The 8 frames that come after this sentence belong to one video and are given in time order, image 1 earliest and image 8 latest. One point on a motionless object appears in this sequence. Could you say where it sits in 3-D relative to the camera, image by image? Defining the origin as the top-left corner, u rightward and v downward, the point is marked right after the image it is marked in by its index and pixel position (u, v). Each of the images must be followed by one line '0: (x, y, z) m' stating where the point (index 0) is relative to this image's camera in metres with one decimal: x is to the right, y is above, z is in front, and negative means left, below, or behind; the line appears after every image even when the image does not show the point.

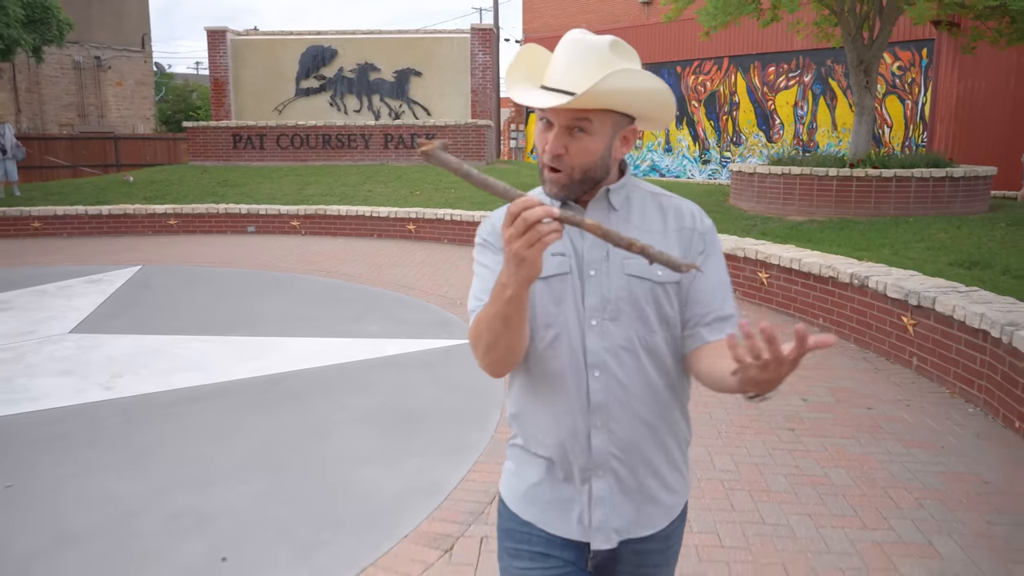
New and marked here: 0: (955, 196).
0: (+8.0, +1.7, +12.8) m
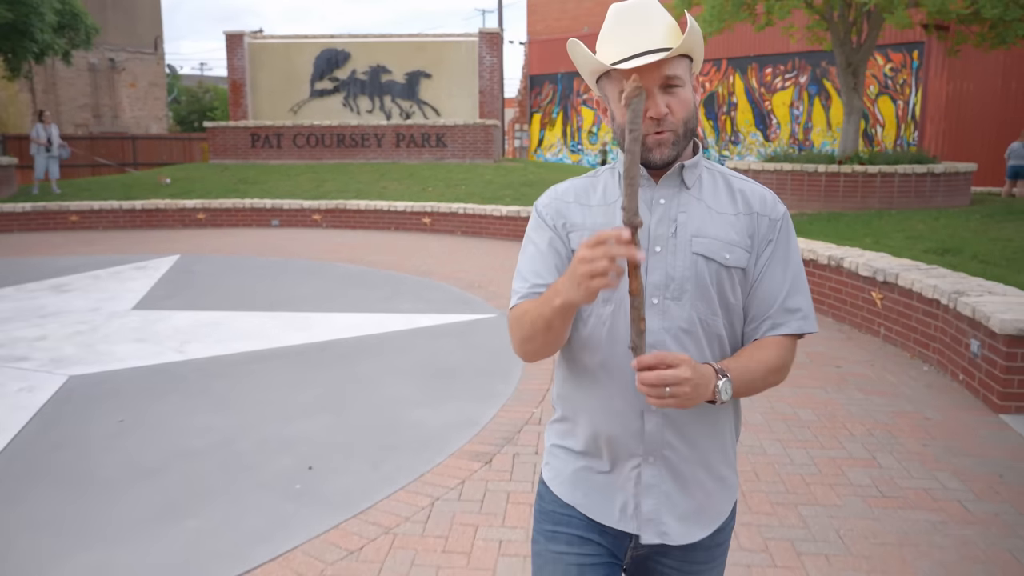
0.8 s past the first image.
0: (+8.2, +1.9, +13.7) m
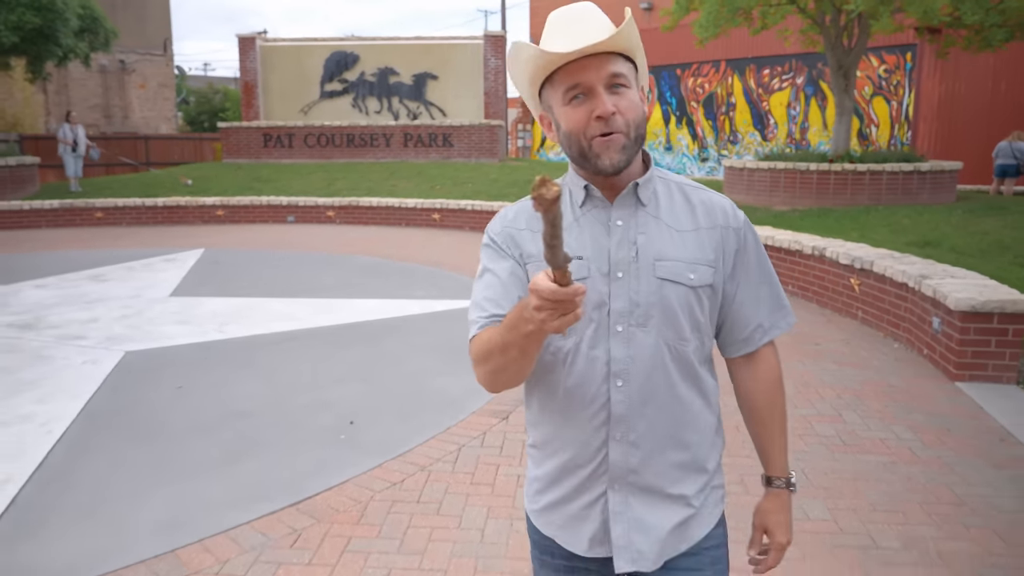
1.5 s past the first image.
0: (+8.3, +2.1, +14.4) m
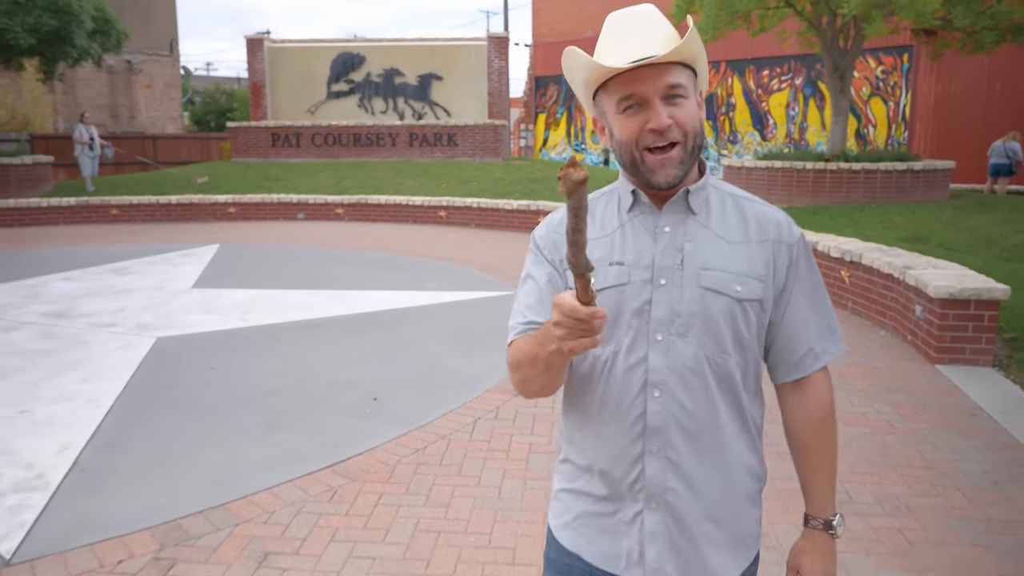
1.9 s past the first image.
0: (+8.4, +2.1, +14.8) m
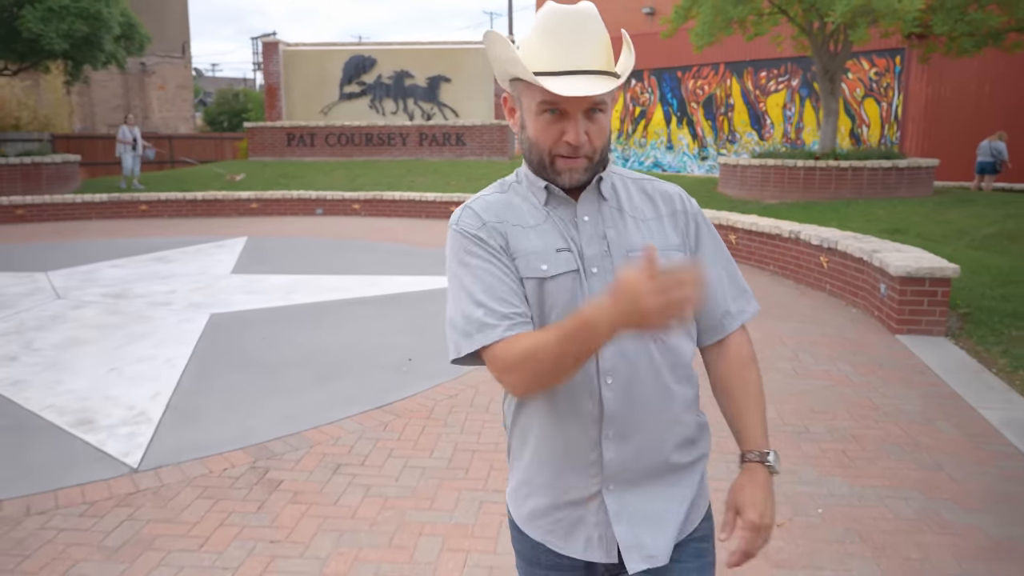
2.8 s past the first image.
0: (+8.6, +2.4, +15.7) m
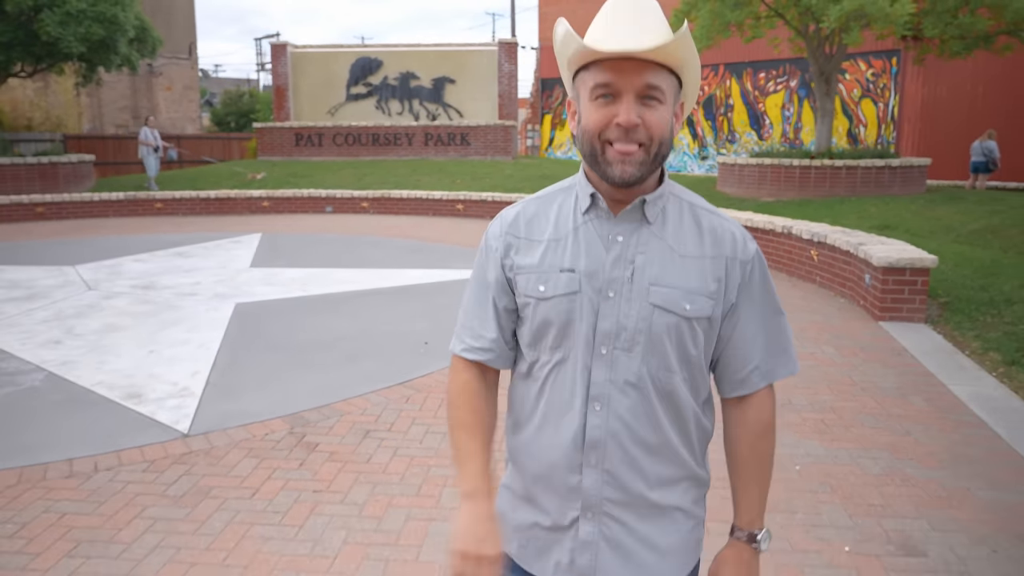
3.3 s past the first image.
0: (+8.7, +2.5, +16.2) m
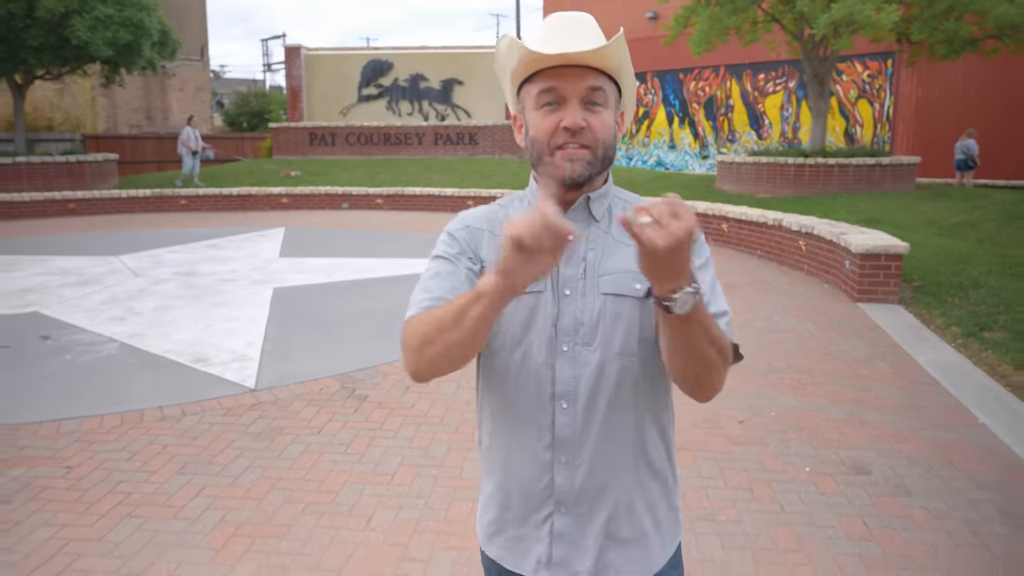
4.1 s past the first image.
0: (+8.9, +2.6, +17.0) m
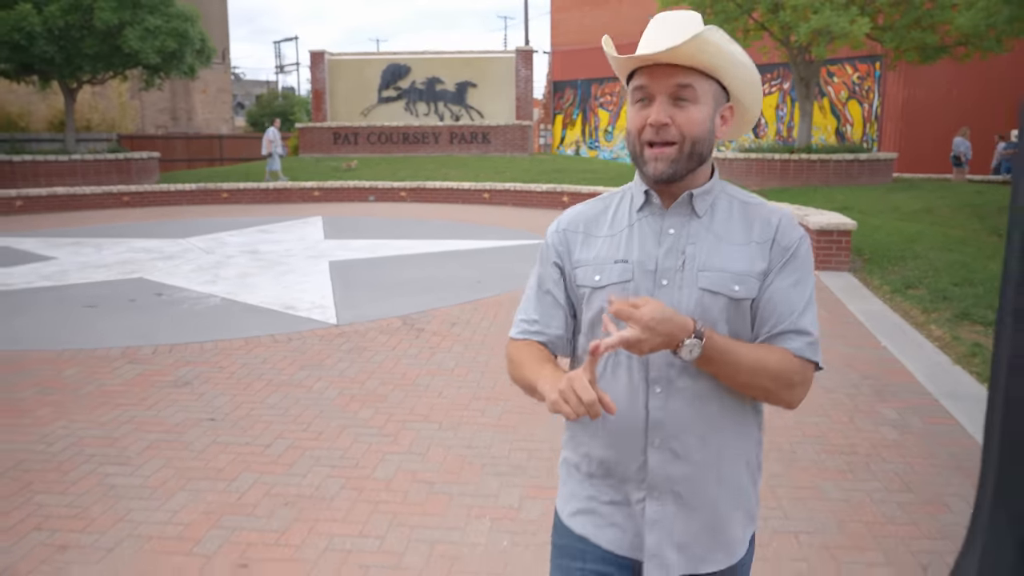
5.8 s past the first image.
0: (+9.2, +3.1, +18.7) m
